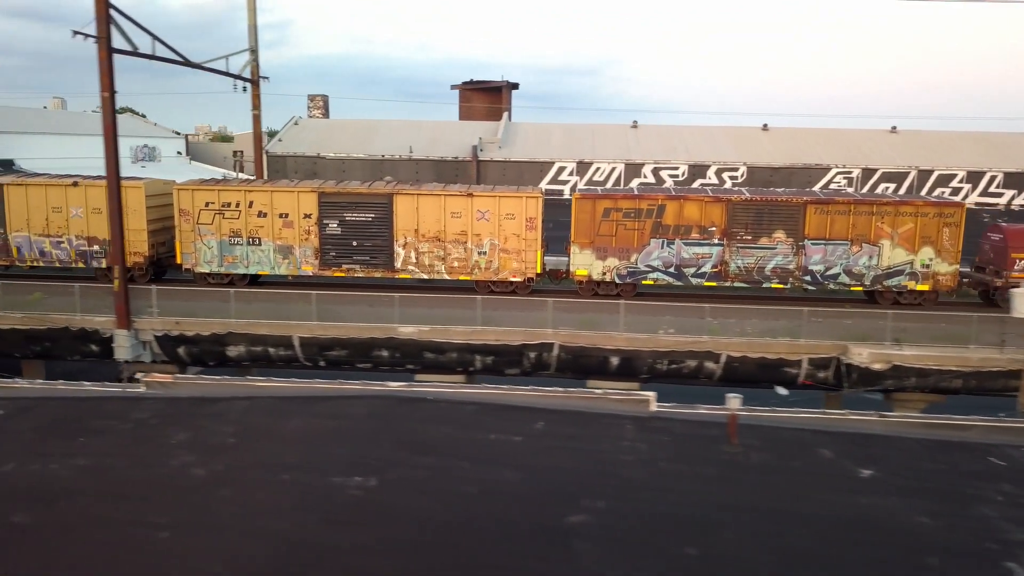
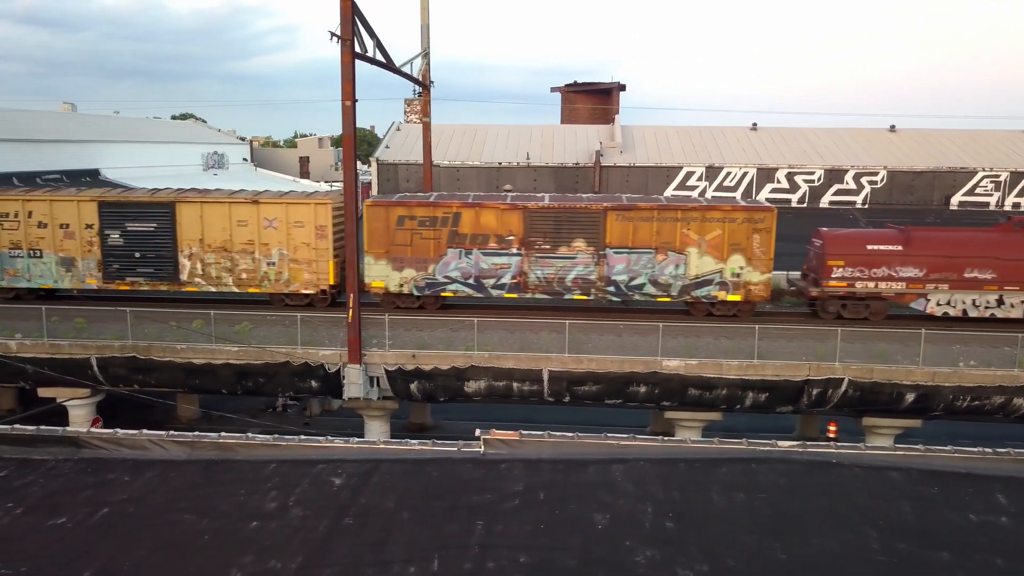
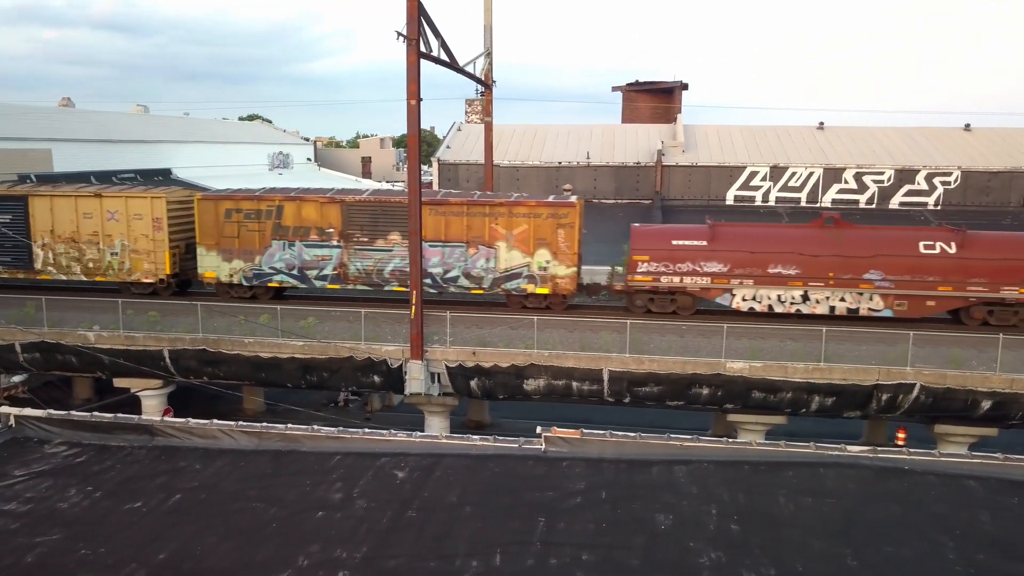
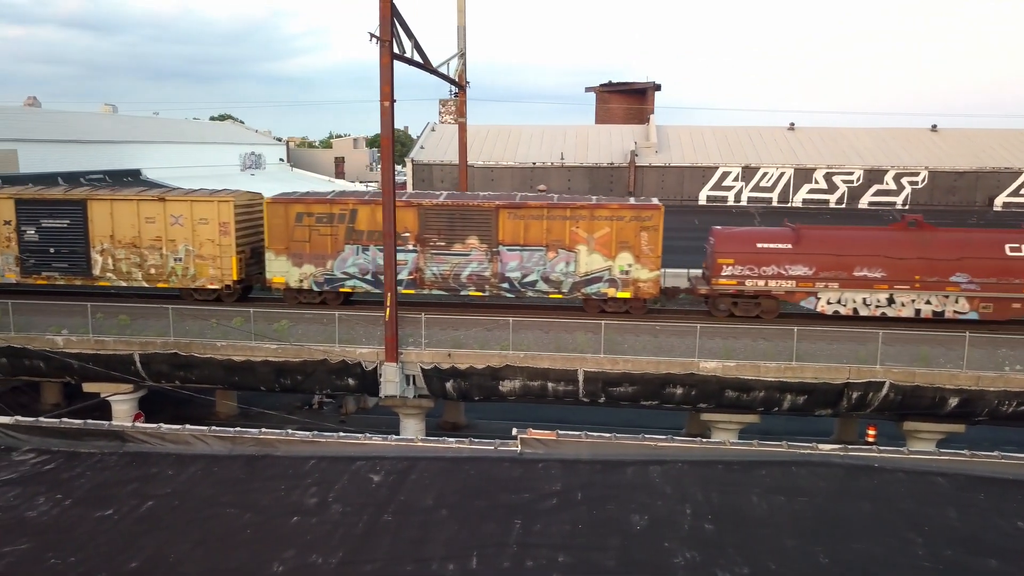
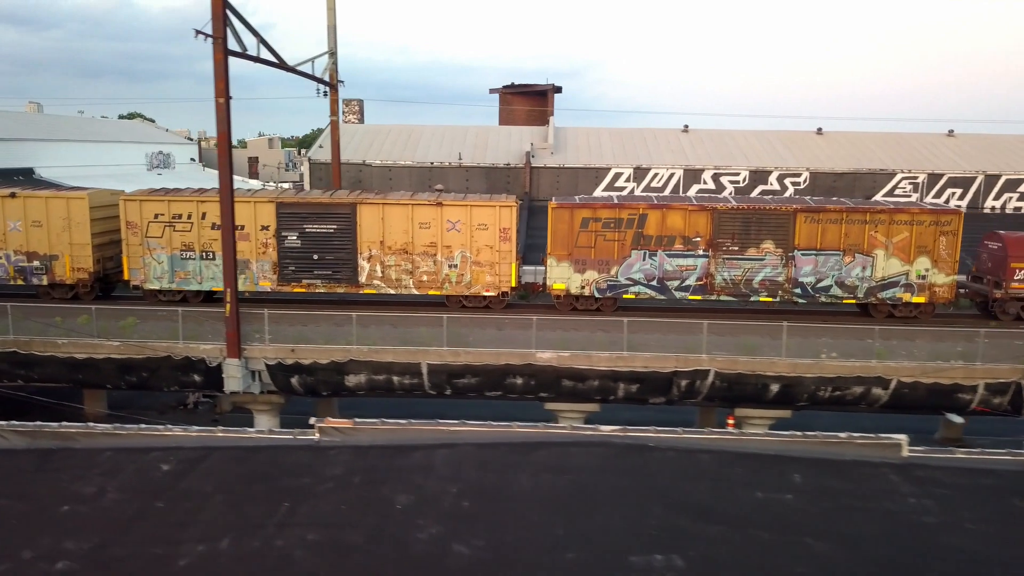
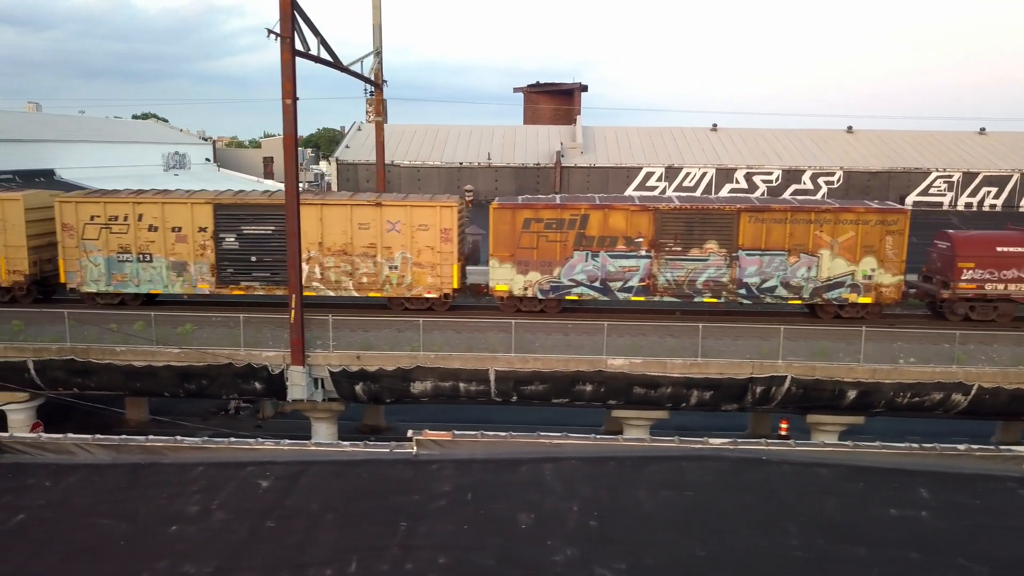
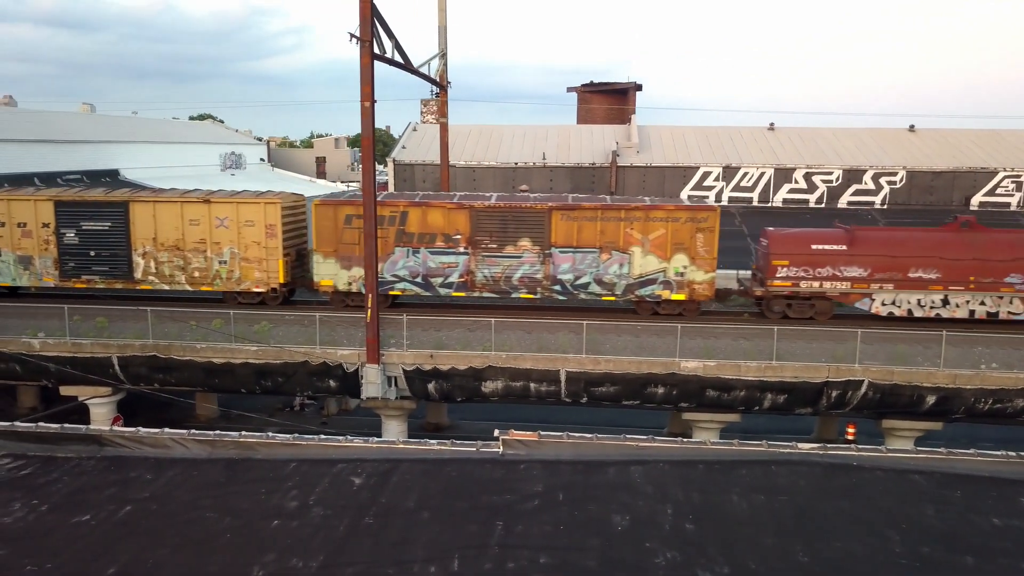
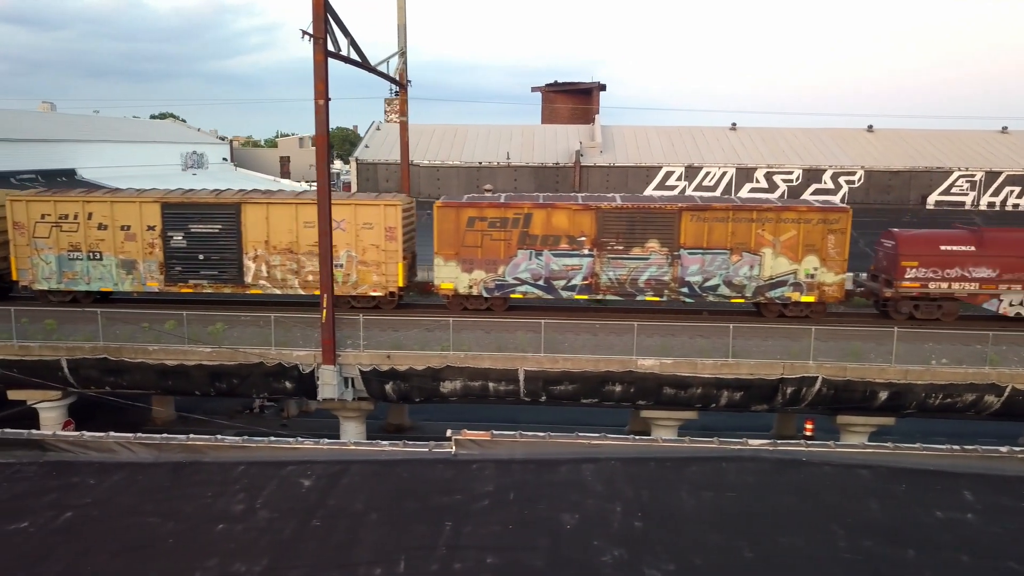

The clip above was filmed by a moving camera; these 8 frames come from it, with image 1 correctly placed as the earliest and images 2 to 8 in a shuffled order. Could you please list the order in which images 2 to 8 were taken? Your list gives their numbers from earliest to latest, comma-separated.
5, 6, 8, 2, 7, 4, 3
